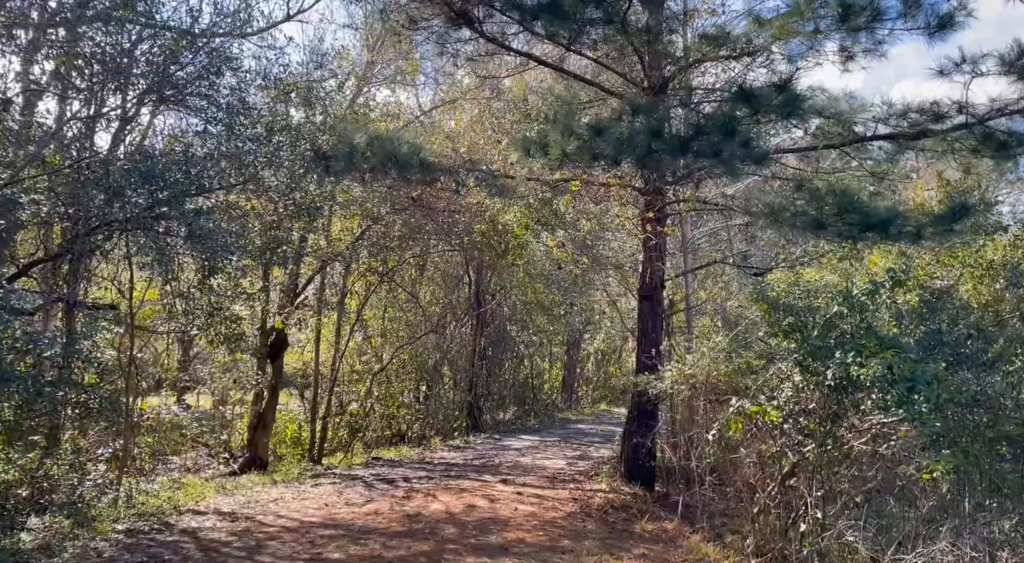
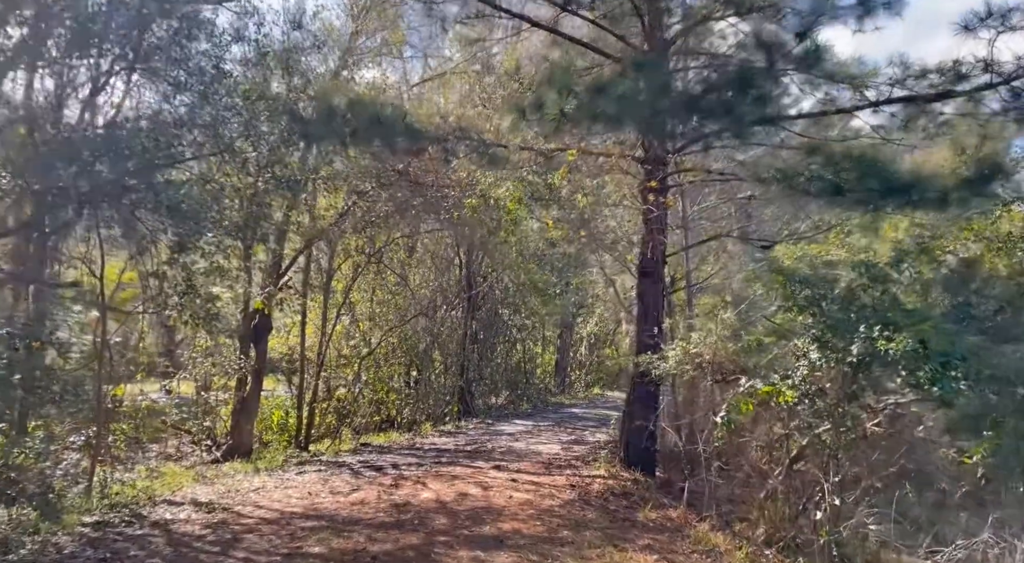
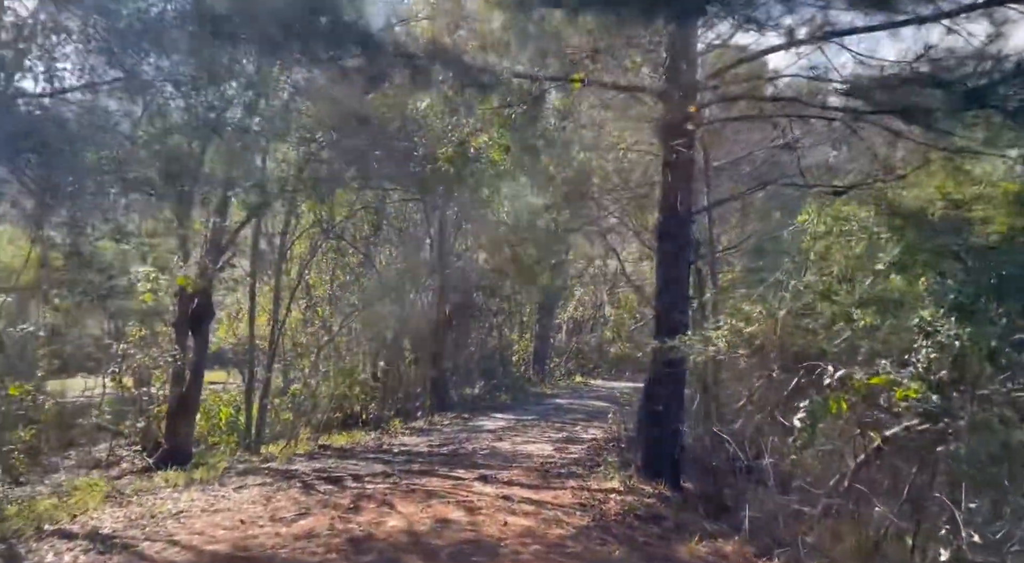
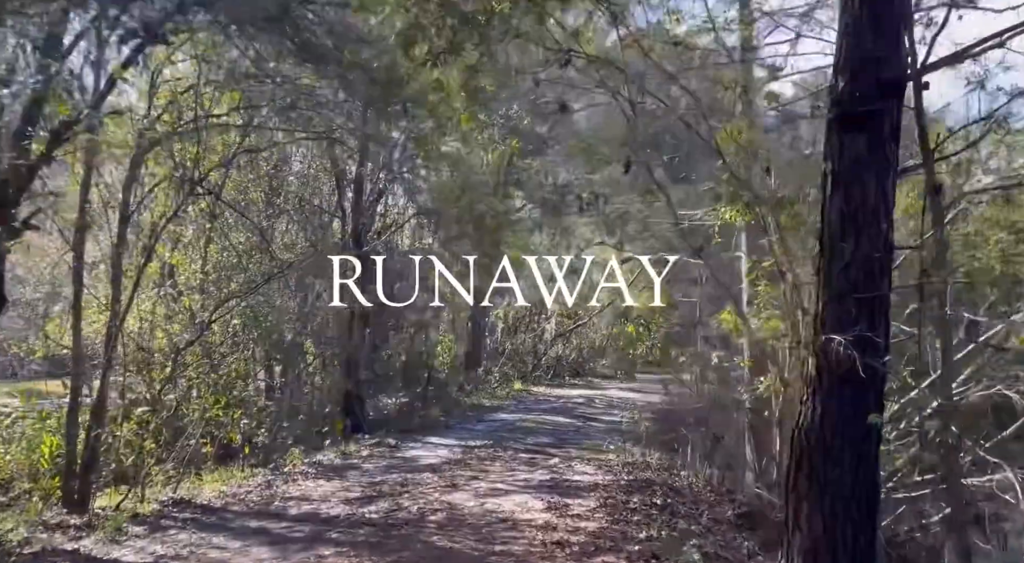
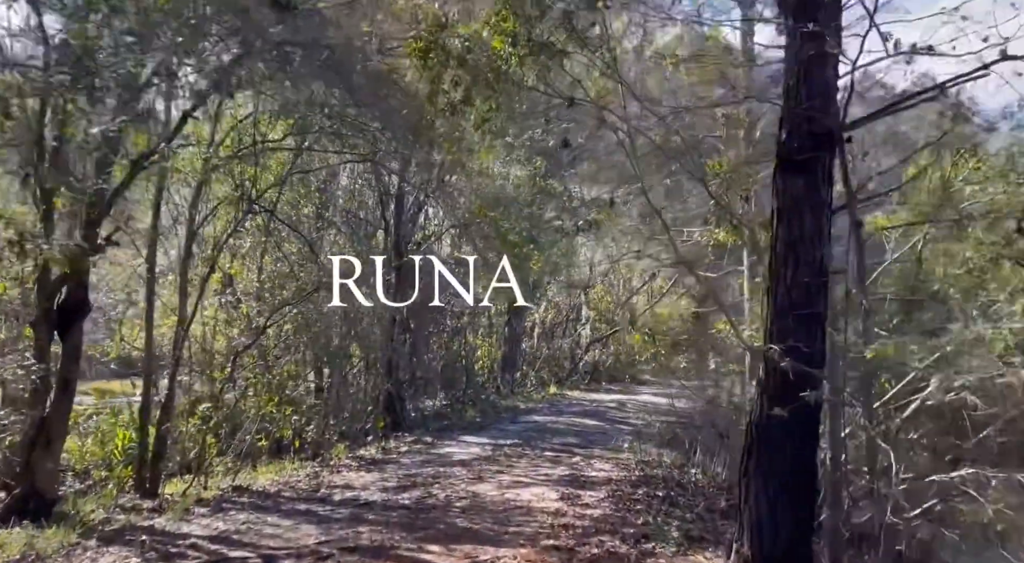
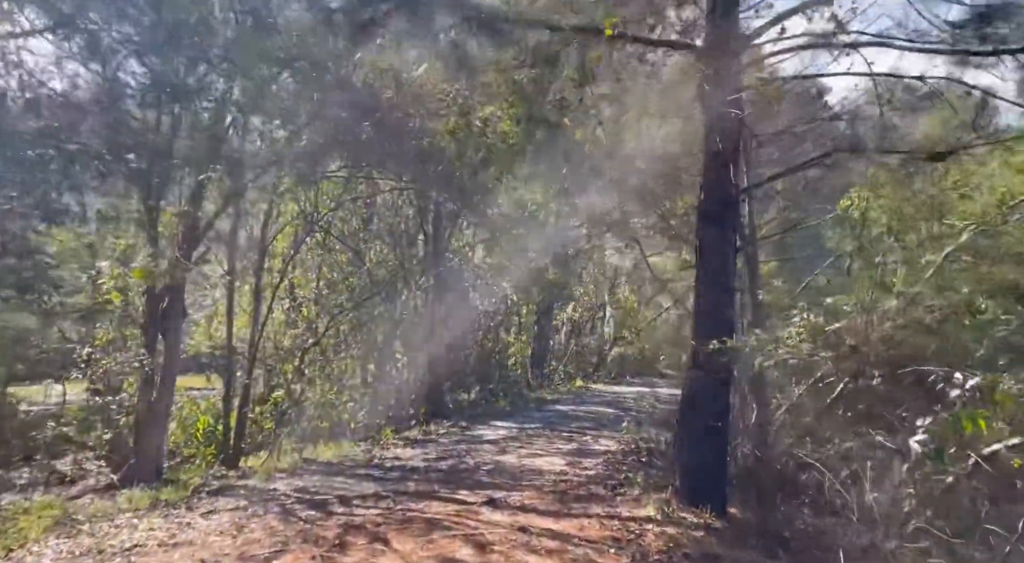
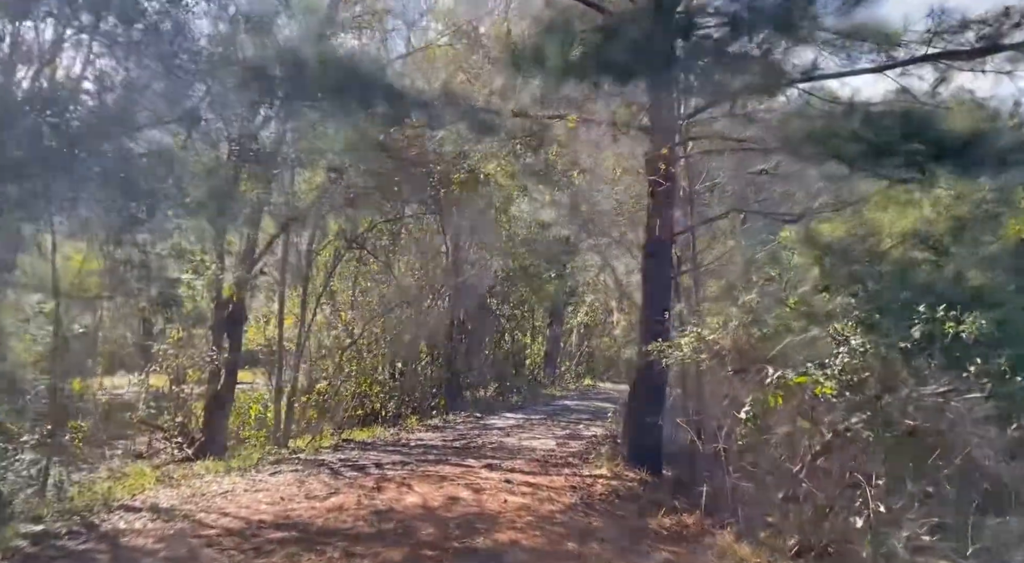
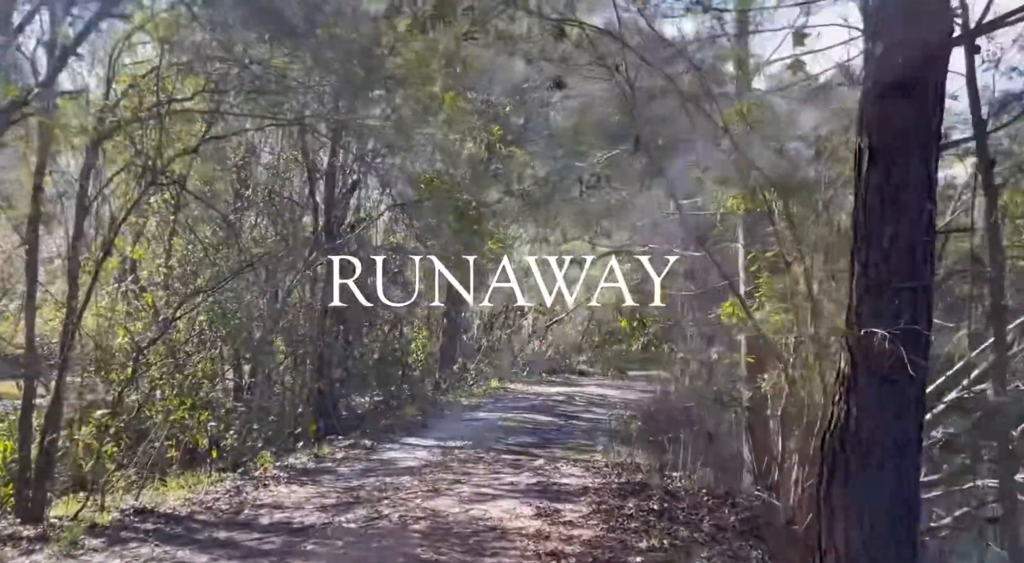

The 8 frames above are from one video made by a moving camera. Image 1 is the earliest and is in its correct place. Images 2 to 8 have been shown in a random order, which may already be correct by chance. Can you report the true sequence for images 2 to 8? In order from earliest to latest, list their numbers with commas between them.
2, 7, 3, 6, 5, 4, 8
